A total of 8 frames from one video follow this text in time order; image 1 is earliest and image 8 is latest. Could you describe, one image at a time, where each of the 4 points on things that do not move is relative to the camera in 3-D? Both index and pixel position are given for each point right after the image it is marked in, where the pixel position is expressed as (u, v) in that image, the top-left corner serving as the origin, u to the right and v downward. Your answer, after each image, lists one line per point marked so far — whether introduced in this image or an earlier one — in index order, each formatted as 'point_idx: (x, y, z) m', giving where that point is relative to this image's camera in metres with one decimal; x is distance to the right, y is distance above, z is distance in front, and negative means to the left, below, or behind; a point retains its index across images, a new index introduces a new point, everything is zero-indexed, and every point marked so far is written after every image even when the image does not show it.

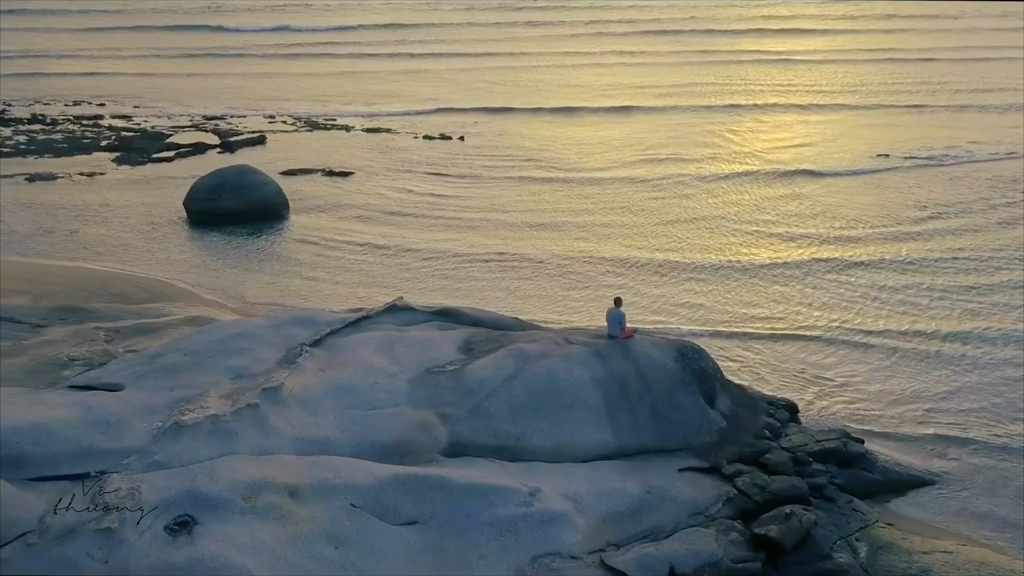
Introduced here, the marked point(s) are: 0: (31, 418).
0: (-3.1, -0.8, +7.4) m
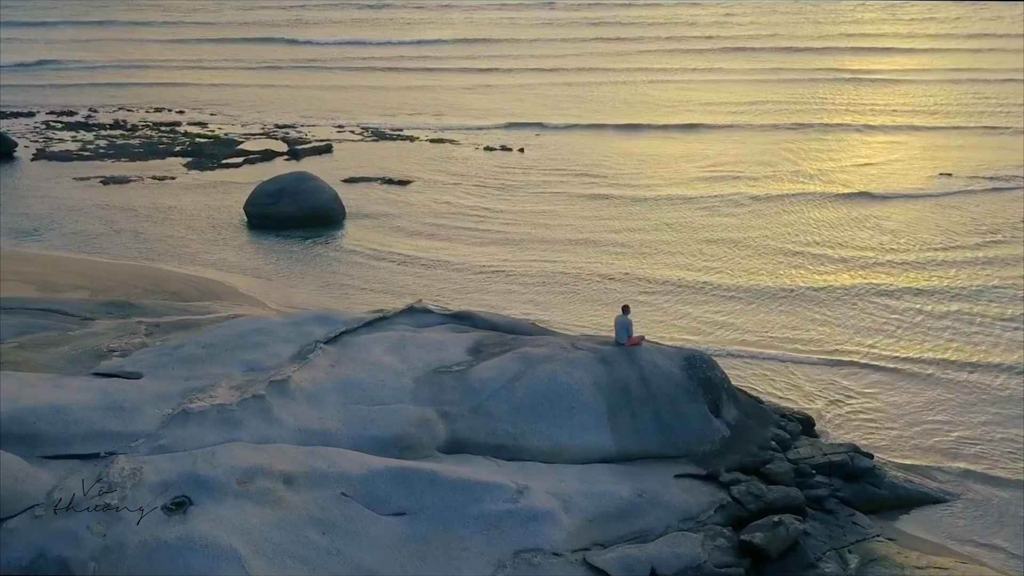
0: (-3.2, -0.8, +7.9) m
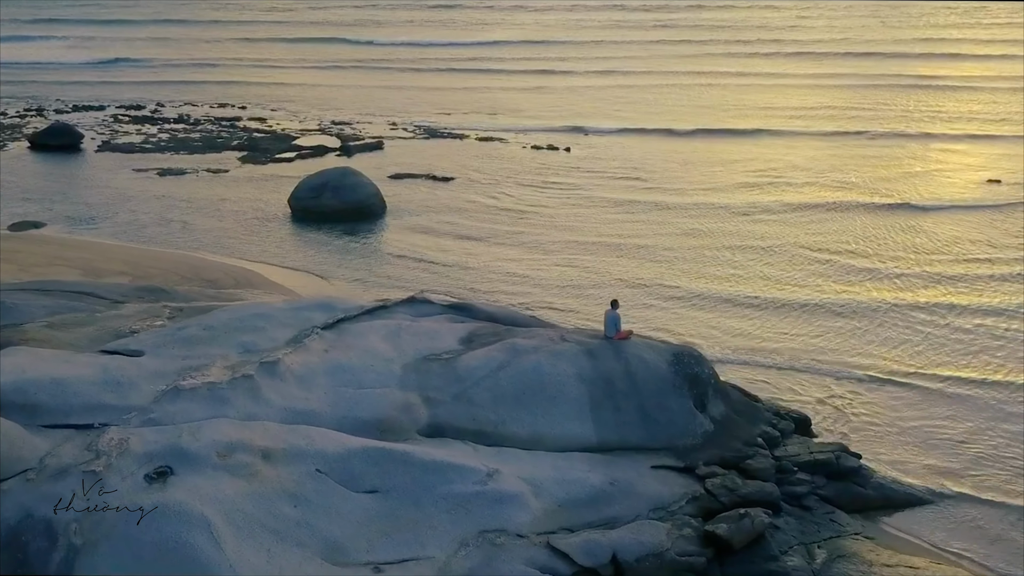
0: (-3.4, -0.6, +8.4) m
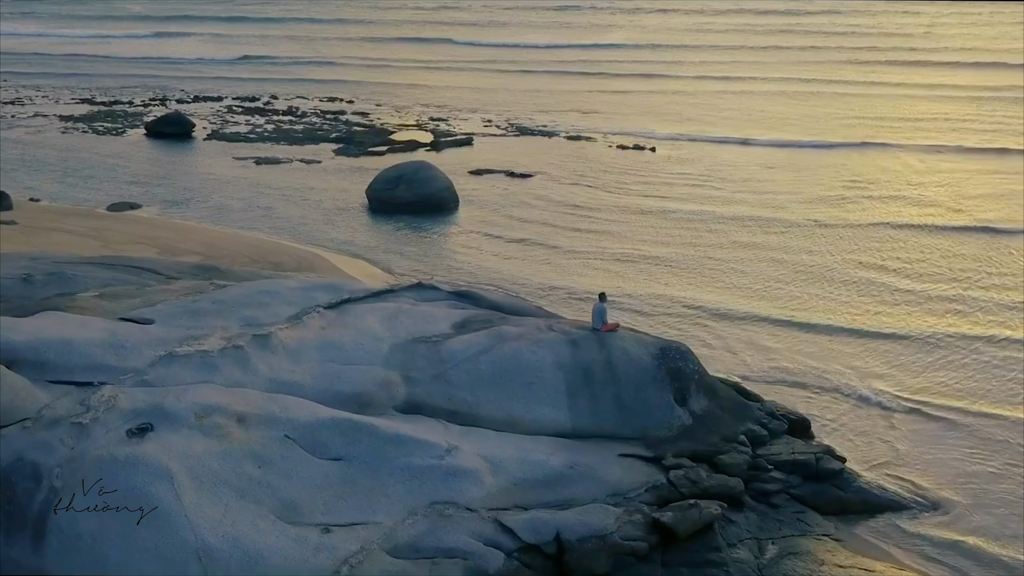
0: (-3.6, -0.4, +9.2) m
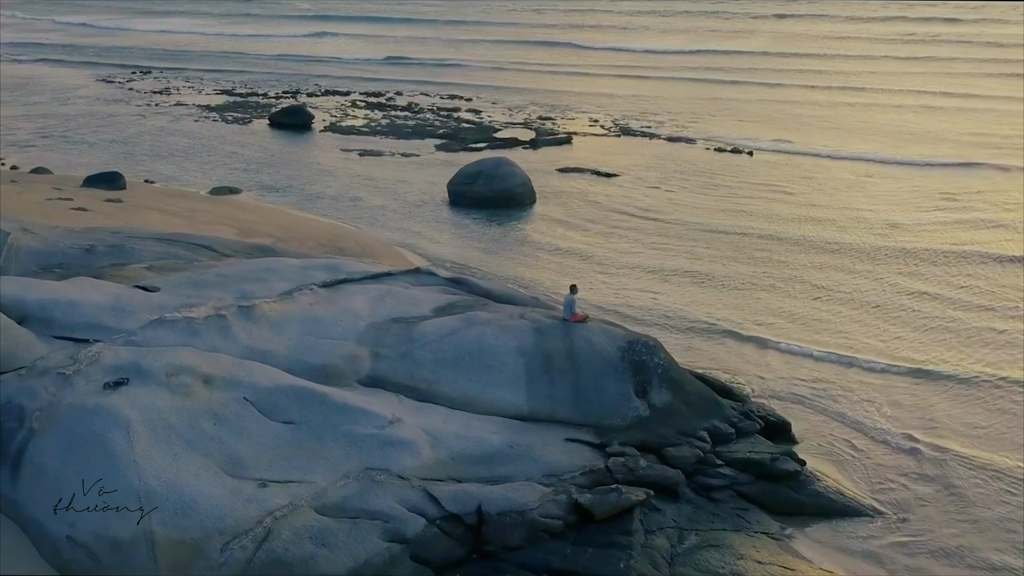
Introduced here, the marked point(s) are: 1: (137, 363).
0: (-3.9, -0.1, +10.3) m
1: (-3.1, -0.6, +9.4) m
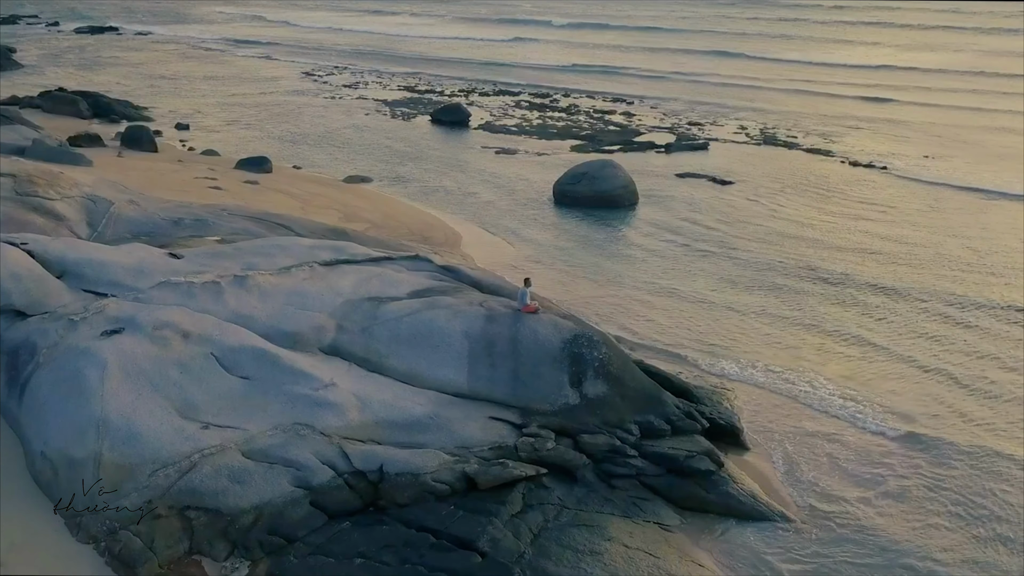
0: (-4.2, +0.3, +12.1) m
1: (-3.7, -0.3, +11.1) m
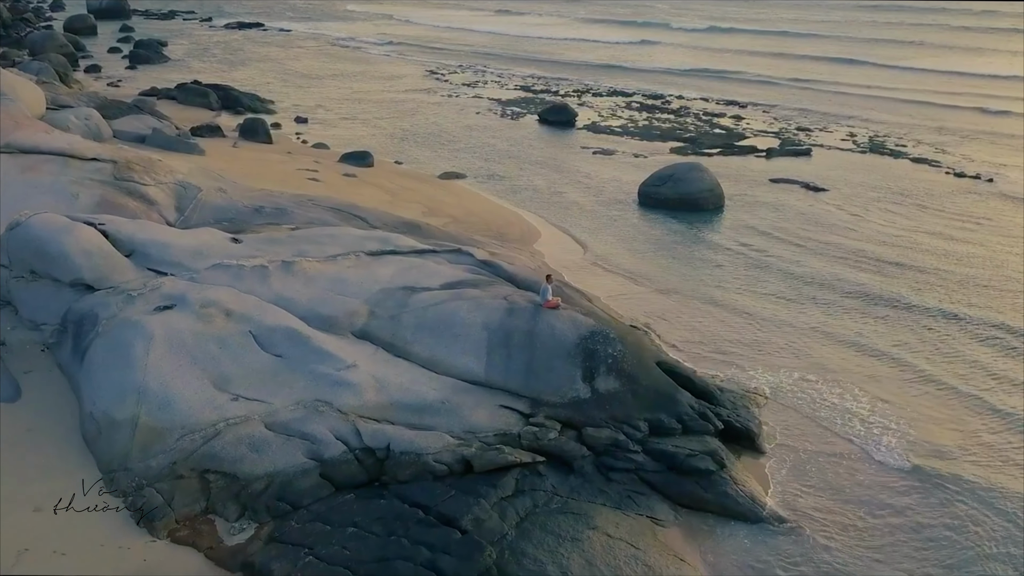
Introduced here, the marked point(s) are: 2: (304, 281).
0: (-3.8, +0.5, +13.1) m
1: (-3.4, -0.1, +12.0) m
2: (-2.3, +0.1, +12.4) m
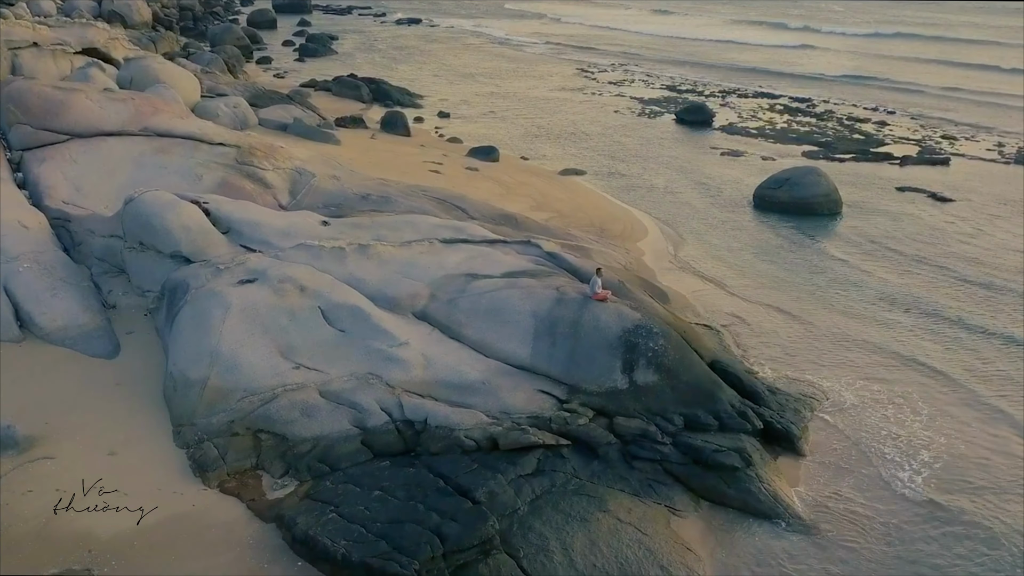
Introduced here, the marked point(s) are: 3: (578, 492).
0: (-3.0, +0.8, +14.2) m
1: (-2.8, +0.2, +13.0) m
2: (-1.6, +0.3, +13.3) m
3: (+0.6, -1.9, +10.4) m
